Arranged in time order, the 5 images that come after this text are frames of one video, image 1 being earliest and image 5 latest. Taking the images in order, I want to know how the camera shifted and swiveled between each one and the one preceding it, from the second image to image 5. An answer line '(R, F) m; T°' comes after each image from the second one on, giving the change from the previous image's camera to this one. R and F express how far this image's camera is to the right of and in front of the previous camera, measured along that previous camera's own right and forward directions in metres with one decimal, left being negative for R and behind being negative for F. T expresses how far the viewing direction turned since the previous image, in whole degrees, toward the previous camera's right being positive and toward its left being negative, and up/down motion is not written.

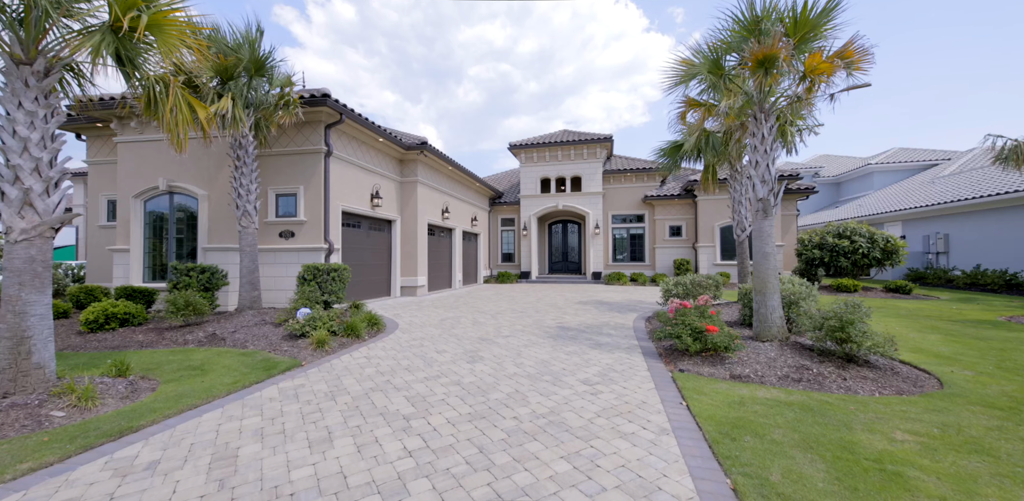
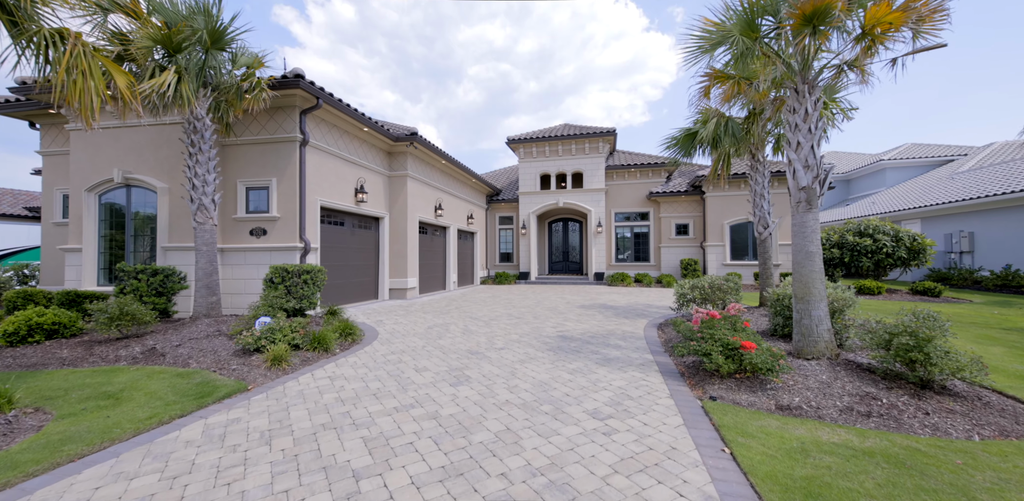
(+0.1, +1.0) m; 0°
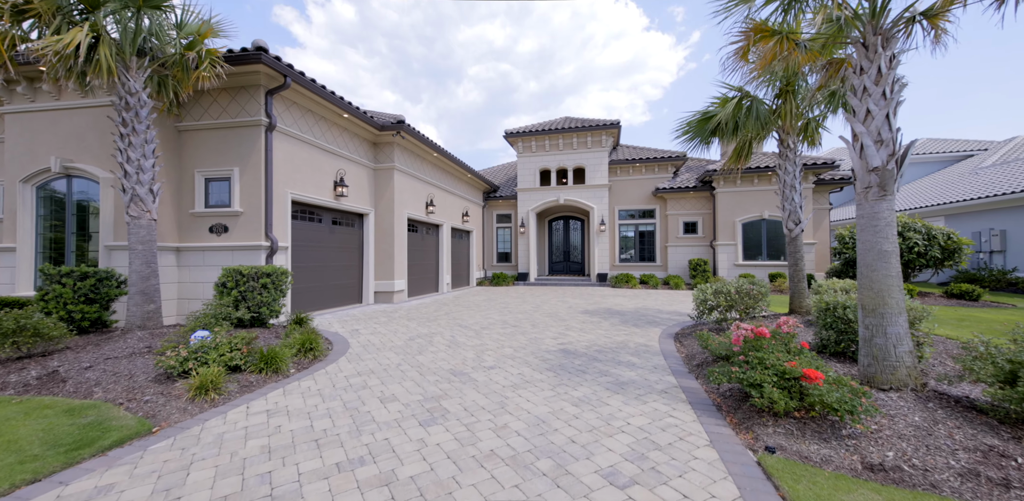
(+0.1, +1.1) m; 0°
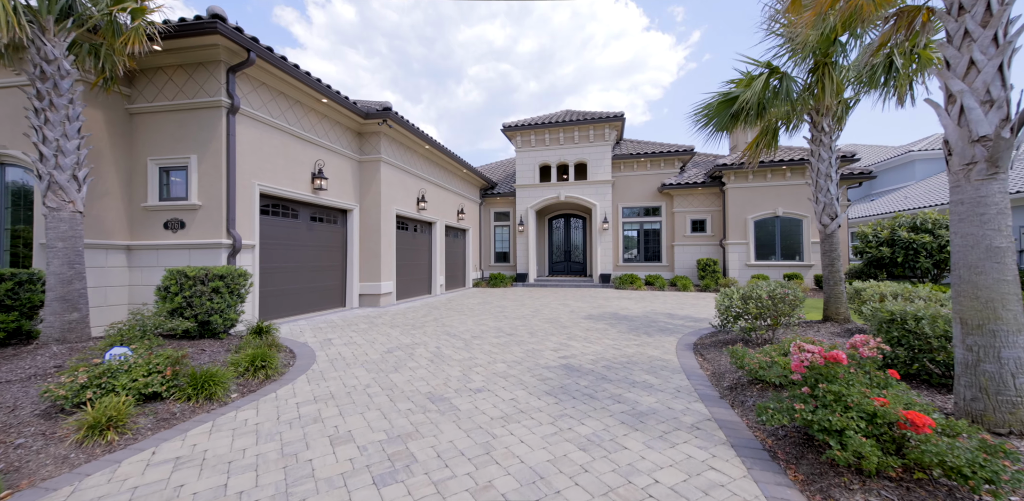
(+0.1, +0.9) m; 0°
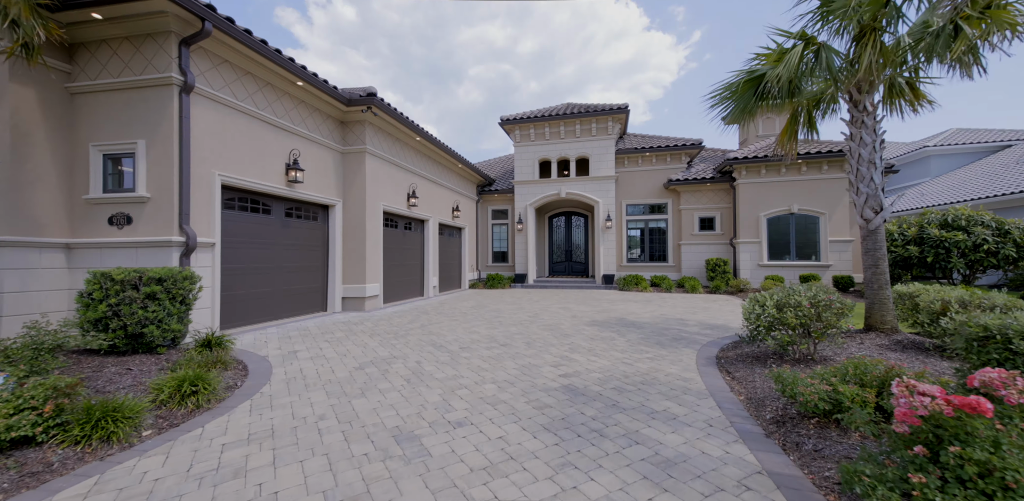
(+0.1, +0.9) m; 0°
